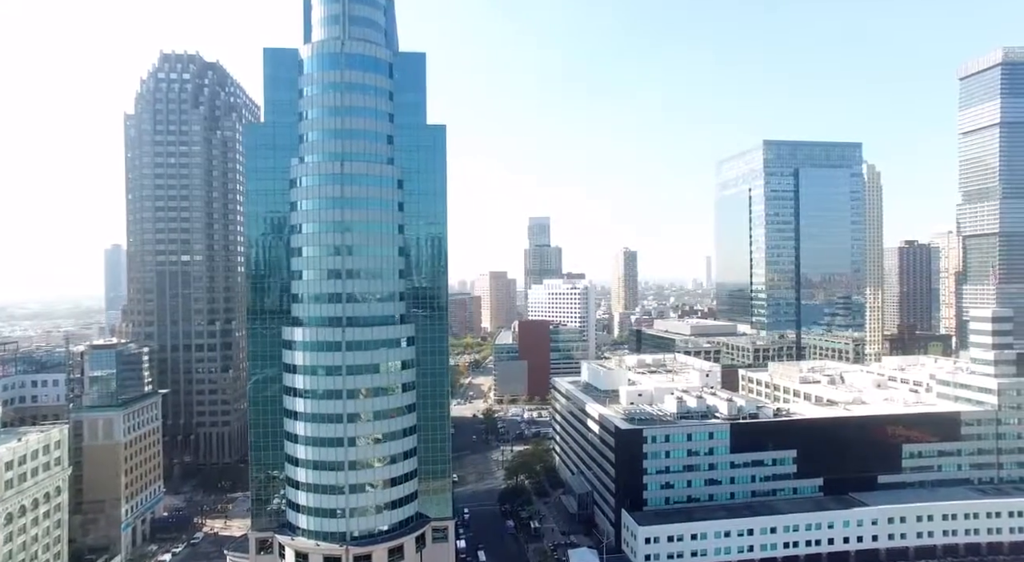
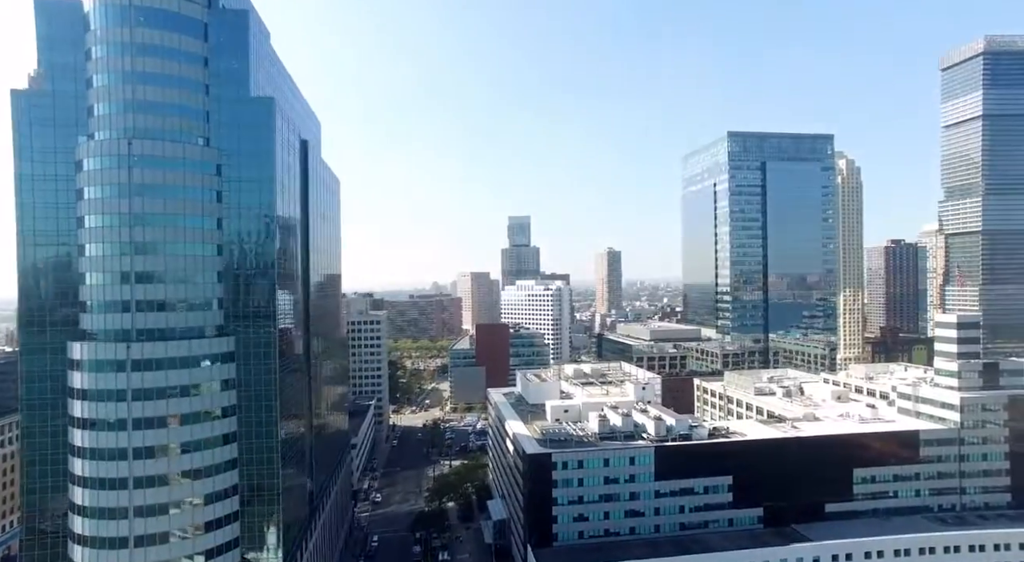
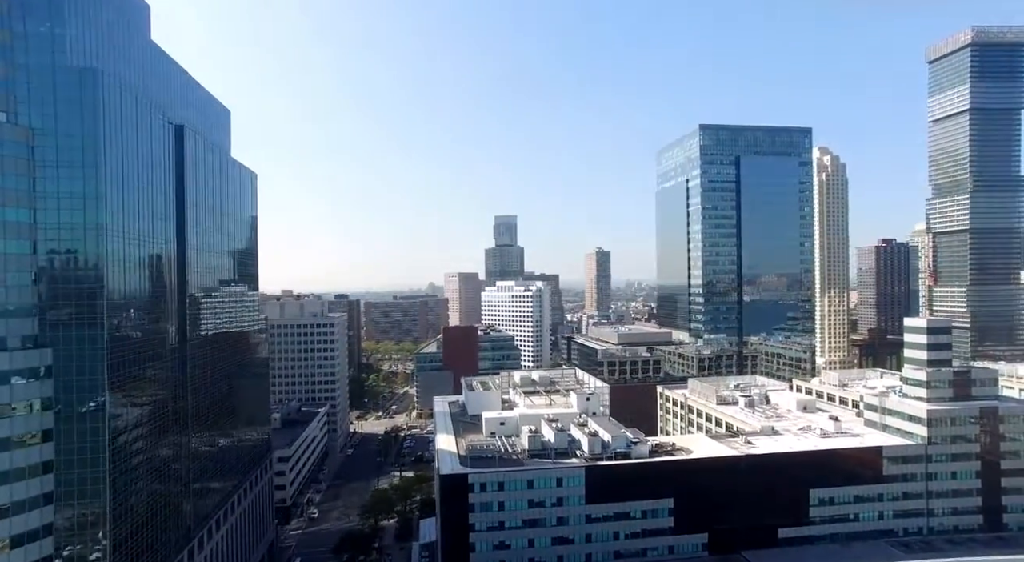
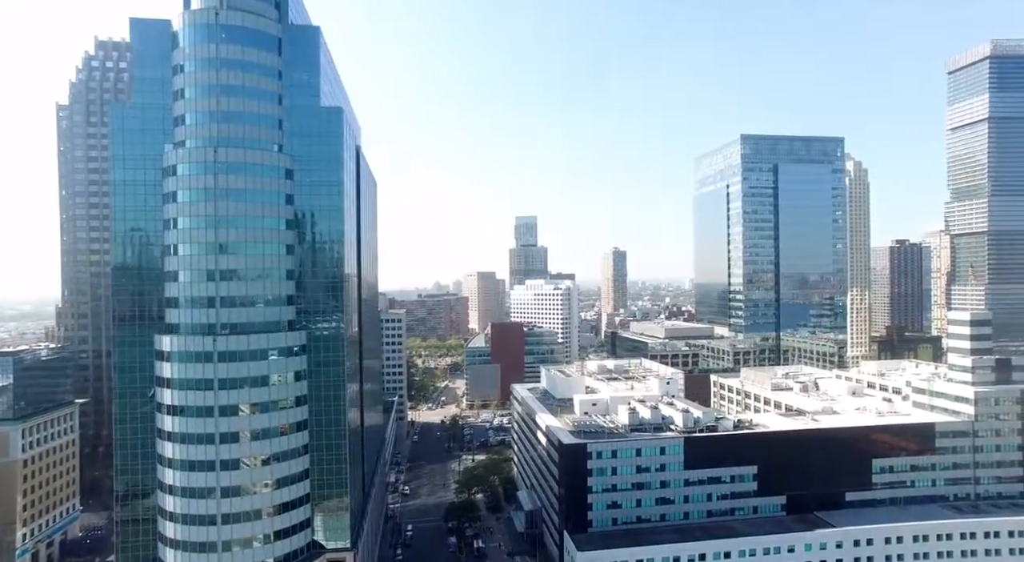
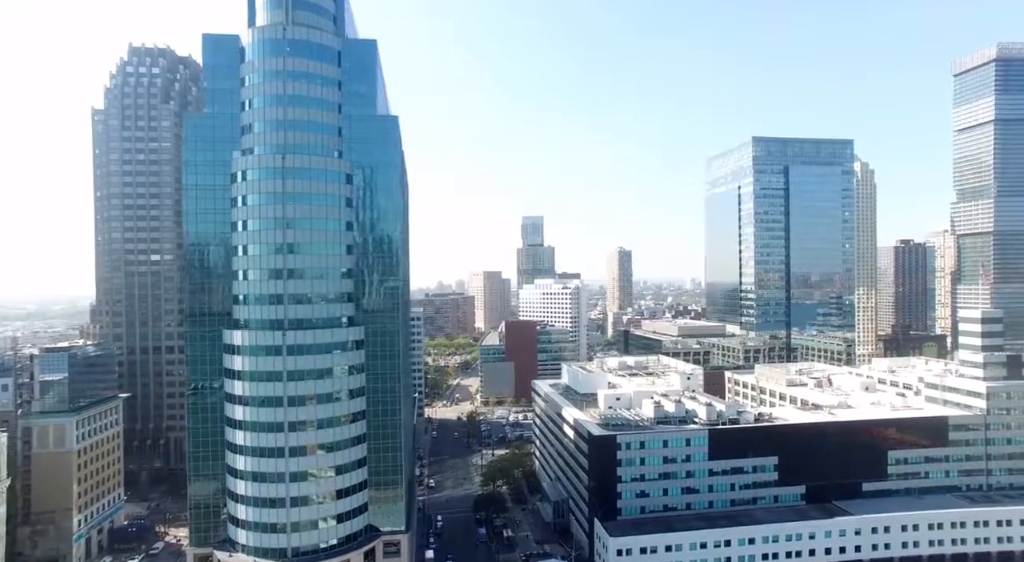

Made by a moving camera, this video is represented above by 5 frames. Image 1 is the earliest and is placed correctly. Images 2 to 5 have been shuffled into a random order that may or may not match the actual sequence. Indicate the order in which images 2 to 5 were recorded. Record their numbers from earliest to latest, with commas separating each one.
5, 4, 2, 3
